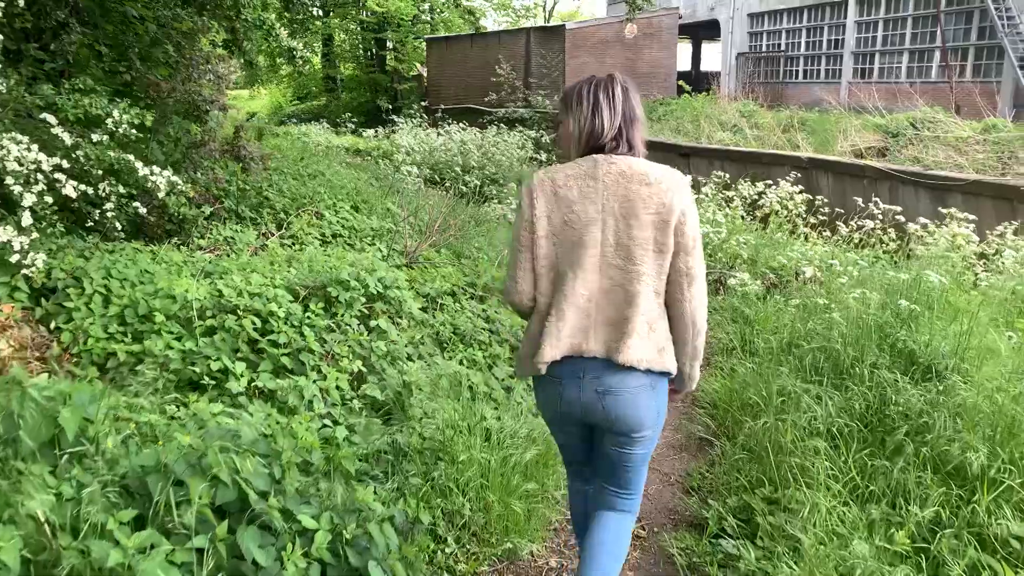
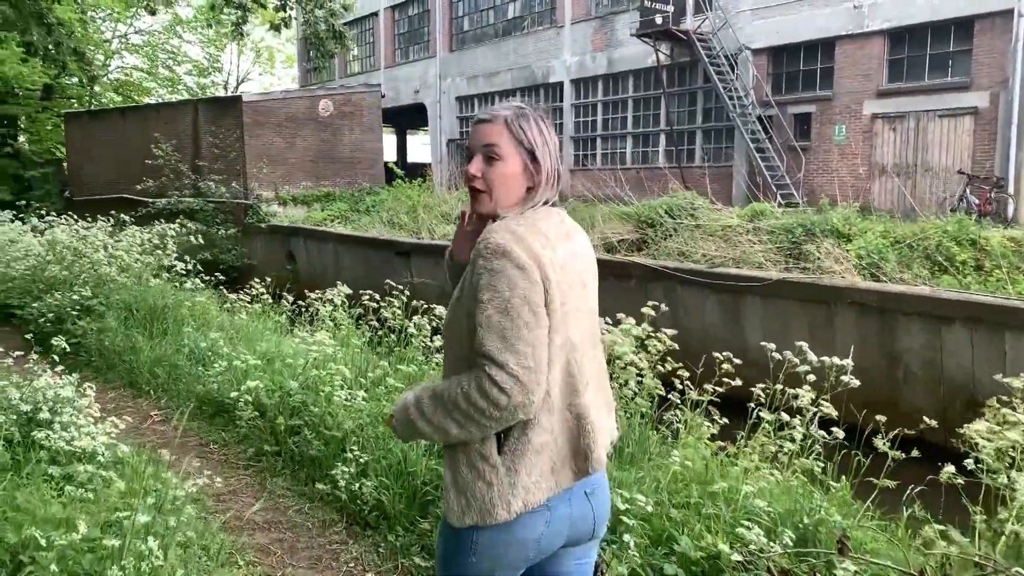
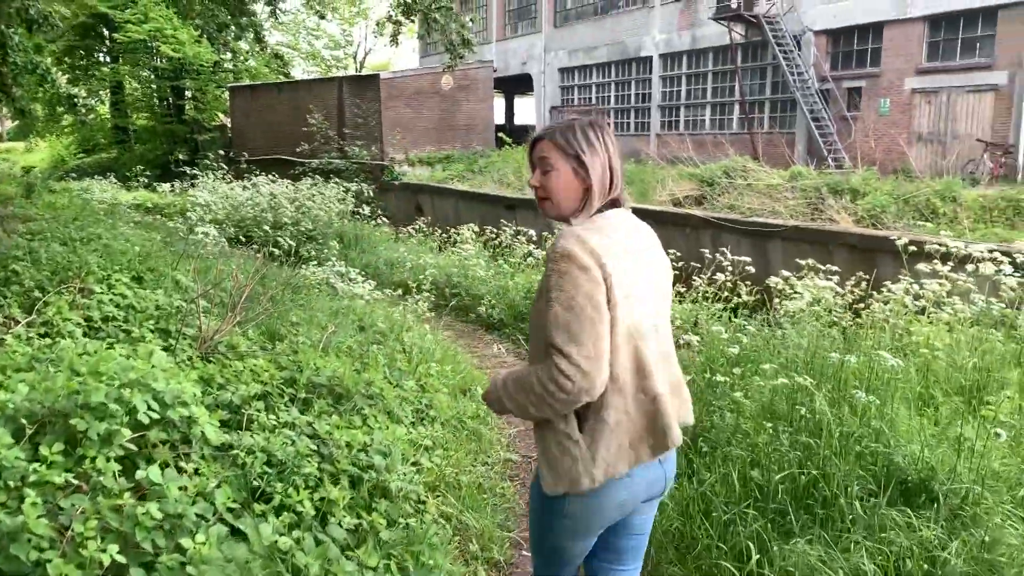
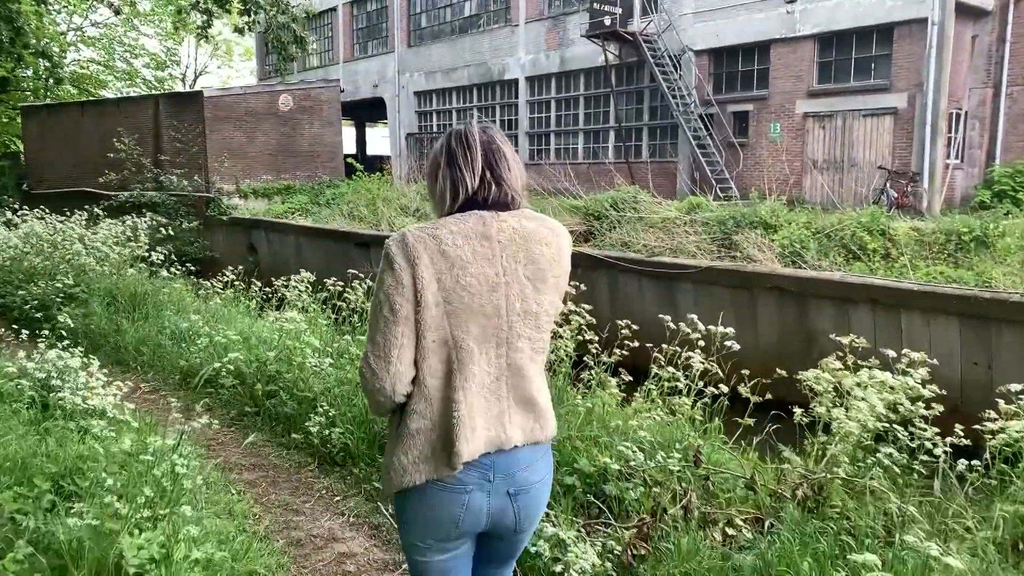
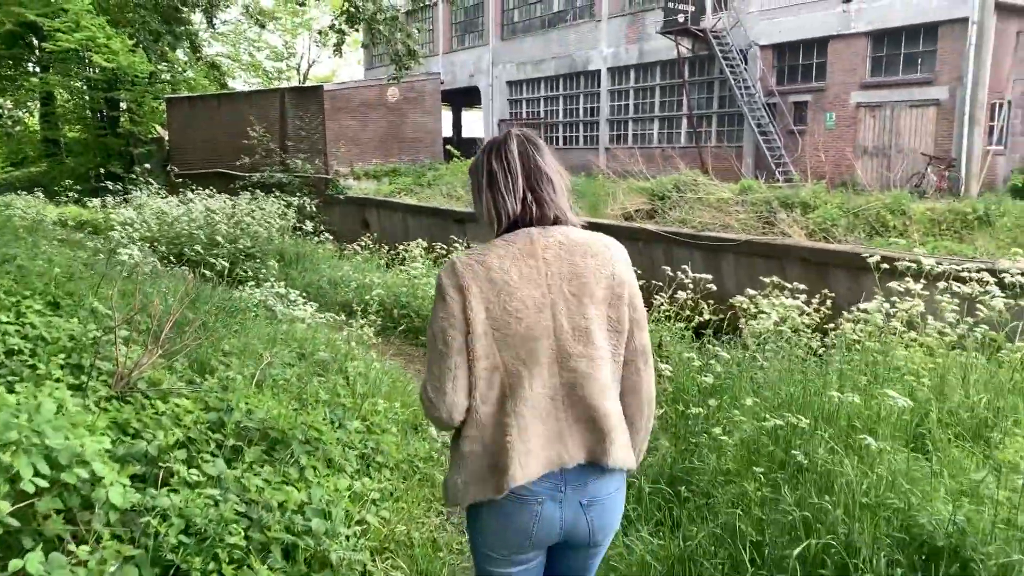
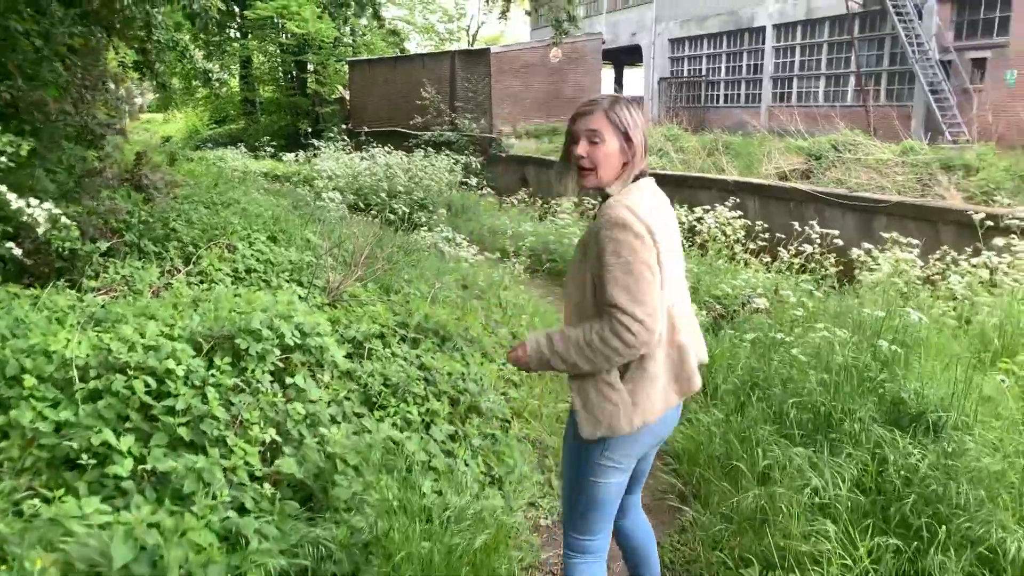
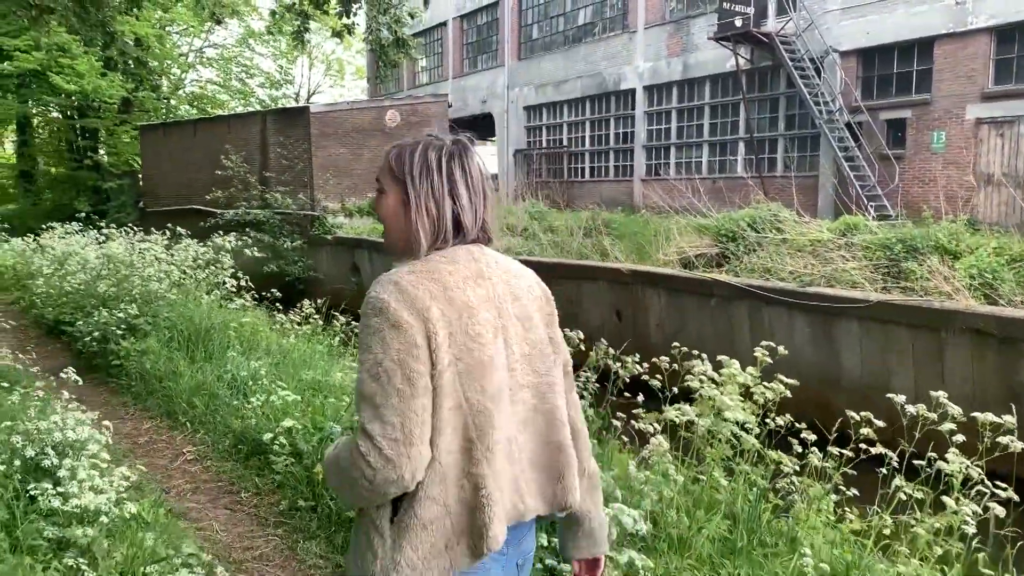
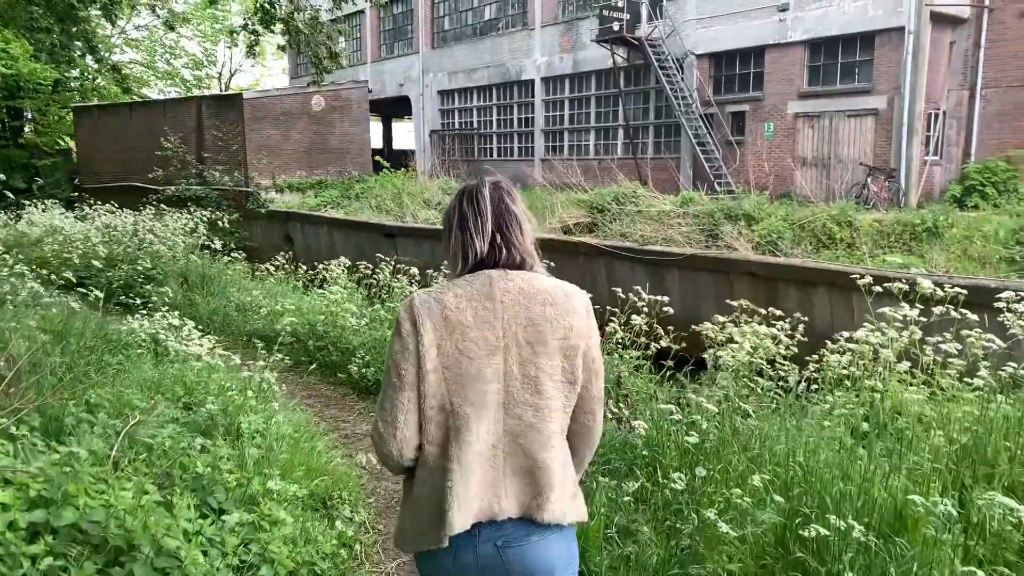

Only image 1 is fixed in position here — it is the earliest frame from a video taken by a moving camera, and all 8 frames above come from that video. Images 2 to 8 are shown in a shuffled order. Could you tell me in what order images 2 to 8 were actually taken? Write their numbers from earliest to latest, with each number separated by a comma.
6, 3, 5, 8, 4, 2, 7
